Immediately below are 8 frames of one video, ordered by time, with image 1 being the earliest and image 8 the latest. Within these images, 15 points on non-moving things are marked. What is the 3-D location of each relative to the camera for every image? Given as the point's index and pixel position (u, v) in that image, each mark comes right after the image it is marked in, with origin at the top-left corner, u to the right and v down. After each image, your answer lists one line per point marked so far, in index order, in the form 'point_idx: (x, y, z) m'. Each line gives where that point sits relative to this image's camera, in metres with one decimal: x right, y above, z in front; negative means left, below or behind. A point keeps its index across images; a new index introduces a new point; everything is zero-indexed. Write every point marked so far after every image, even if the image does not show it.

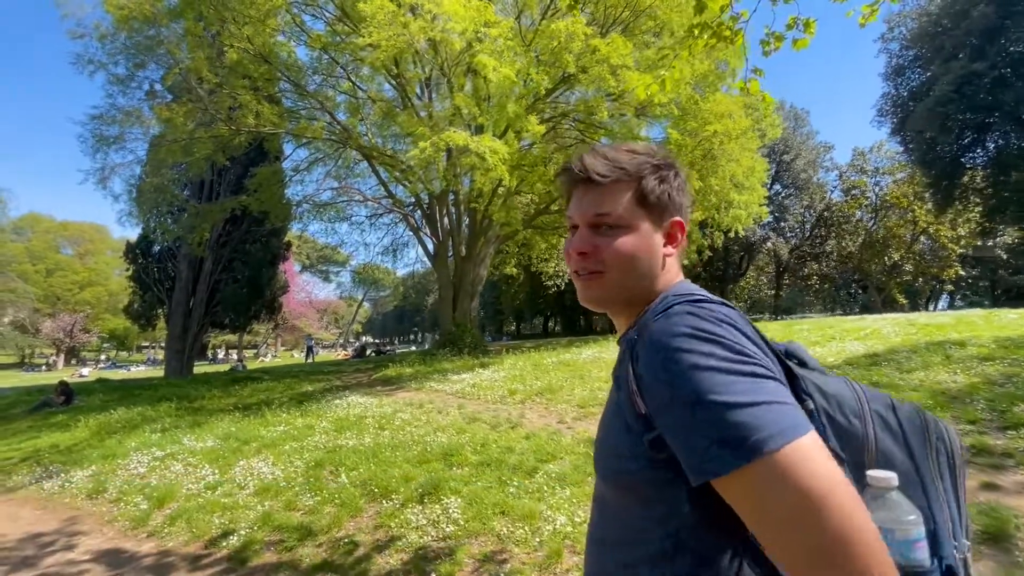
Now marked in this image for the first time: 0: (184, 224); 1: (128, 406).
0: (-11.2, +2.3, +16.6) m
1: (-10.2, -3.2, +13.0) m
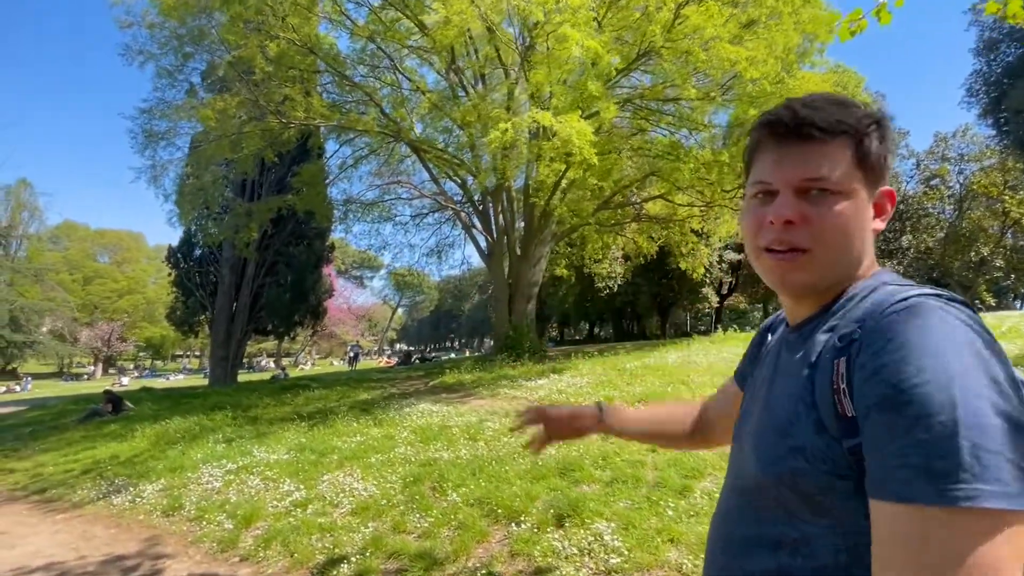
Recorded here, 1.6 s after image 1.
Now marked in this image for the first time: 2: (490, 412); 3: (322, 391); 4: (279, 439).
0: (-9.4, +2.1, +16.2) m
1: (-8.5, -3.3, +12.5) m
2: (-0.4, -2.4, +9.1) m
3: (-5.8, -3.3, +14.8) m
4: (-4.4, -3.0, +9.4) m
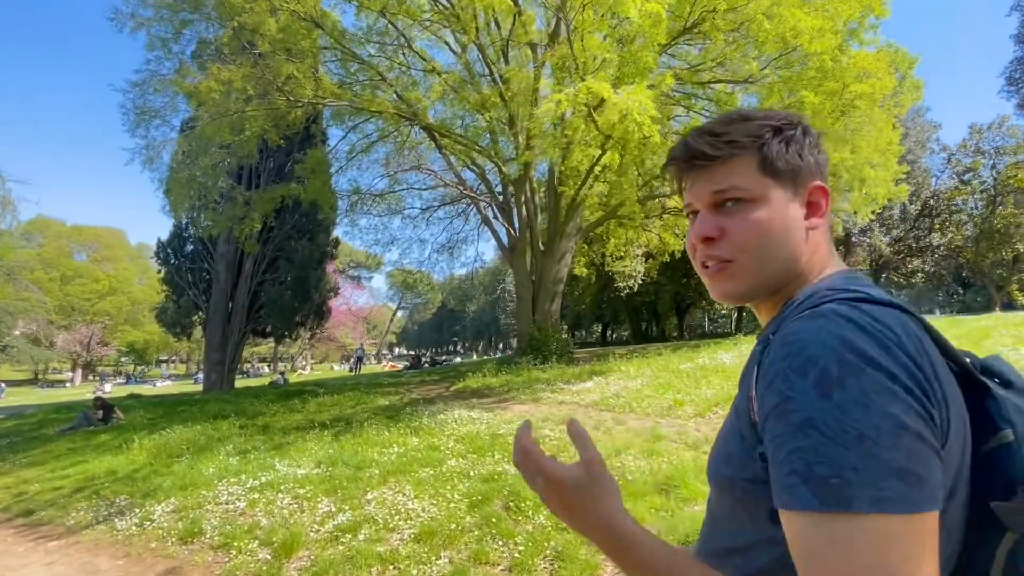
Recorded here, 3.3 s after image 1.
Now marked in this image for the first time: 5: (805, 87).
0: (-8.8, +2.2, +15.2) m
1: (-7.8, -3.3, +11.5) m
2: (+0.4, -2.3, +8.3) m
3: (-5.1, -3.2, +13.8) m
4: (-3.6, -2.9, +8.4) m
5: (+7.7, +5.3, +12.5) m
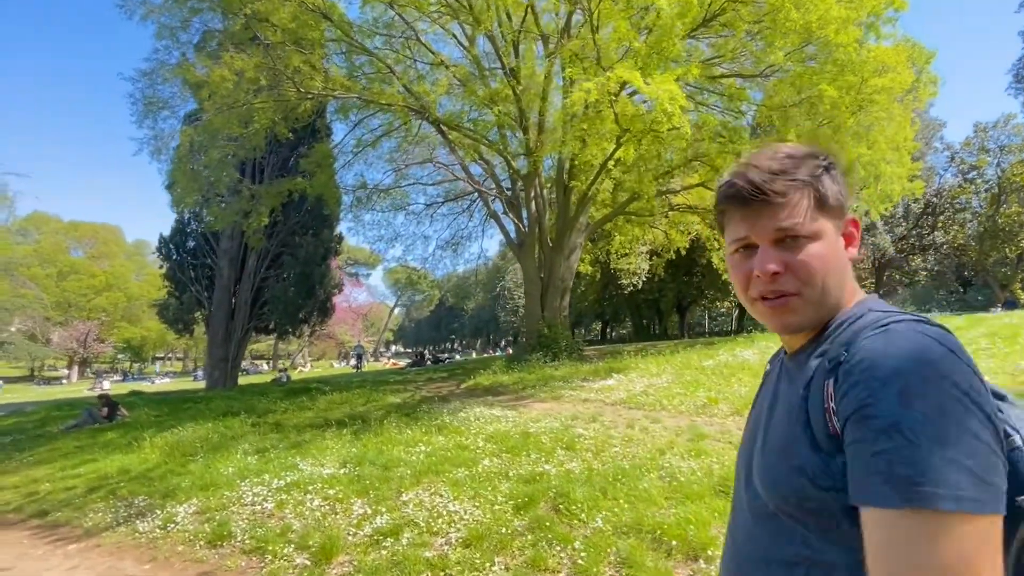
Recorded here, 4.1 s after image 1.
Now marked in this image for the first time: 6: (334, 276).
0: (-8.4, +2.3, +14.8) m
1: (-7.4, -3.1, +11.2) m
2: (+0.9, -2.2, +8.1) m
3: (-4.7, -3.1, +13.5) m
4: (-3.2, -2.8, +8.2) m
5: (+8.1, +5.3, +12.4) m
6: (-7.4, +0.5, +20.0) m
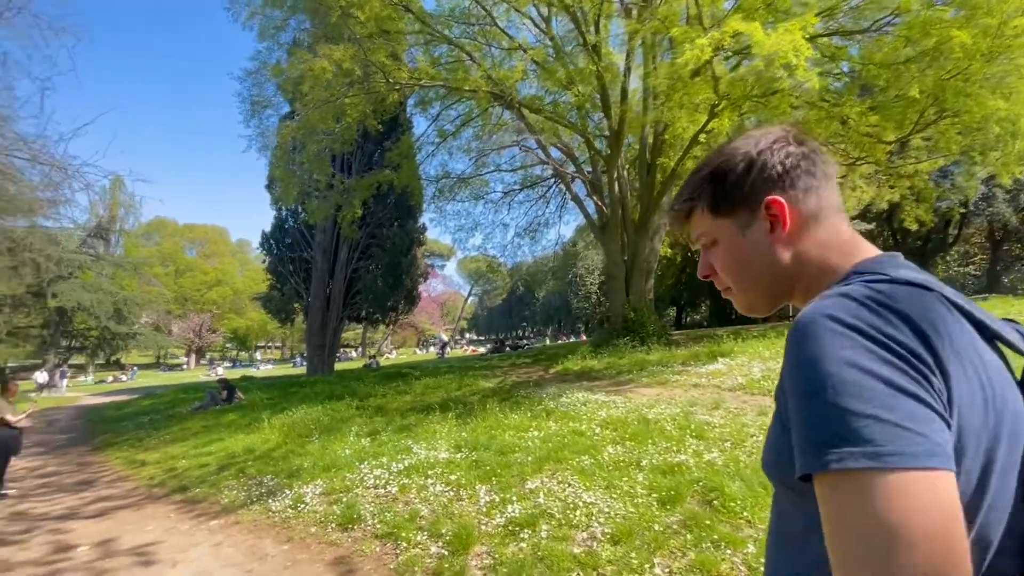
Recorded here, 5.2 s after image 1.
0: (-5.7, +2.7, +15.3) m
1: (-5.1, -2.8, +11.7) m
2: (+2.6, -1.8, +7.4) m
3: (-2.1, -2.7, +13.6) m
4: (-1.3, -2.5, +8.1) m
5: (+10.2, +6.0, +10.5) m
6: (-4.0, +1.0, +20.3) m
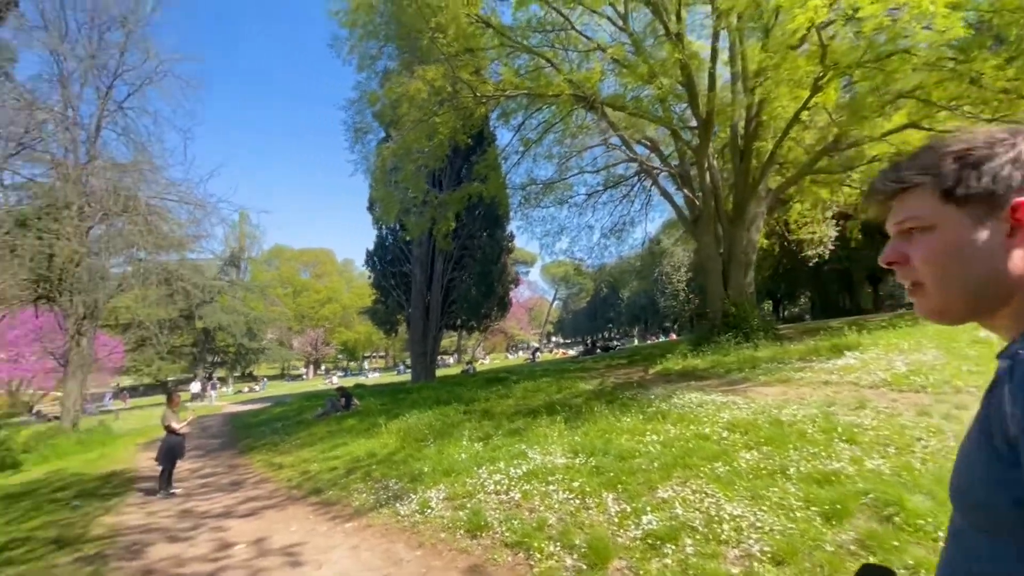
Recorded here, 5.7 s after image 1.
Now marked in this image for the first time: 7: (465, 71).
0: (-2.8, +2.4, +15.9) m
1: (-2.4, -3.1, +12.1) m
2: (+4.3, -1.6, +6.6) m
3: (+0.8, -2.8, +13.5) m
4: (+0.6, -2.5, +7.9) m
5: (+11.8, +6.7, +8.3) m
6: (-0.1, +0.8, +20.5) m
7: (-1.4, +6.2, +13.5) m
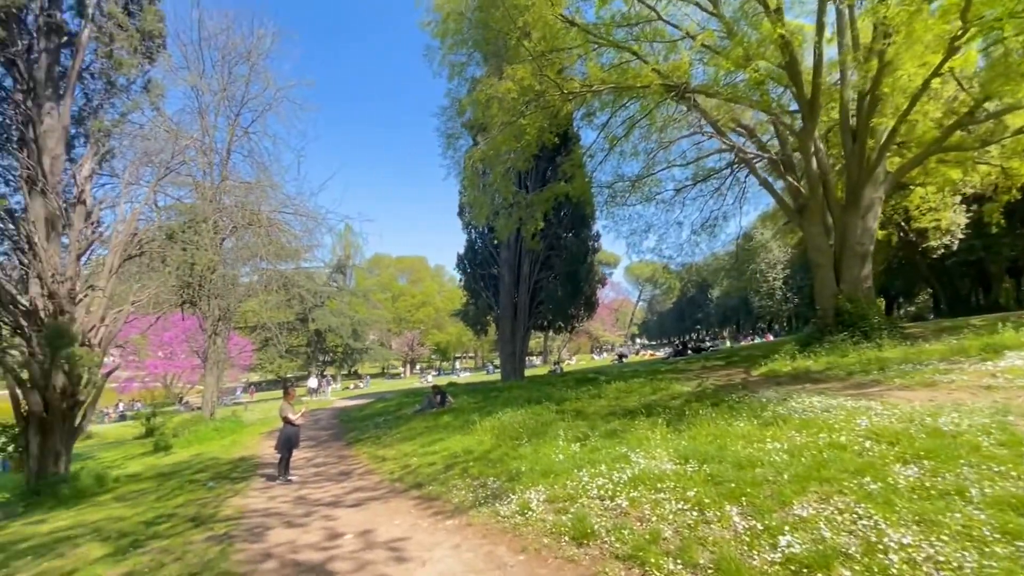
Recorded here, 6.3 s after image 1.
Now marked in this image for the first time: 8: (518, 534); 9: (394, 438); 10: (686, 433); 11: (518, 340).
0: (+0.1, +2.4, +15.8) m
1: (-0.1, -3.0, +12.0) m
2: (+5.5, -1.4, +5.4) m
3: (+3.4, -2.6, +12.8) m
4: (+2.1, -2.4, +7.4) m
5: (+13.1, +7.0, +5.8) m
6: (+3.6, +0.9, +19.8) m
7: (+1.0, +6.3, +13.2) m
8: (+0.1, -2.8, +5.5) m
9: (-3.1, -3.9, +12.4) m
10: (+3.0, -2.3, +8.2) m
11: (+0.3, -2.1, +20.0) m
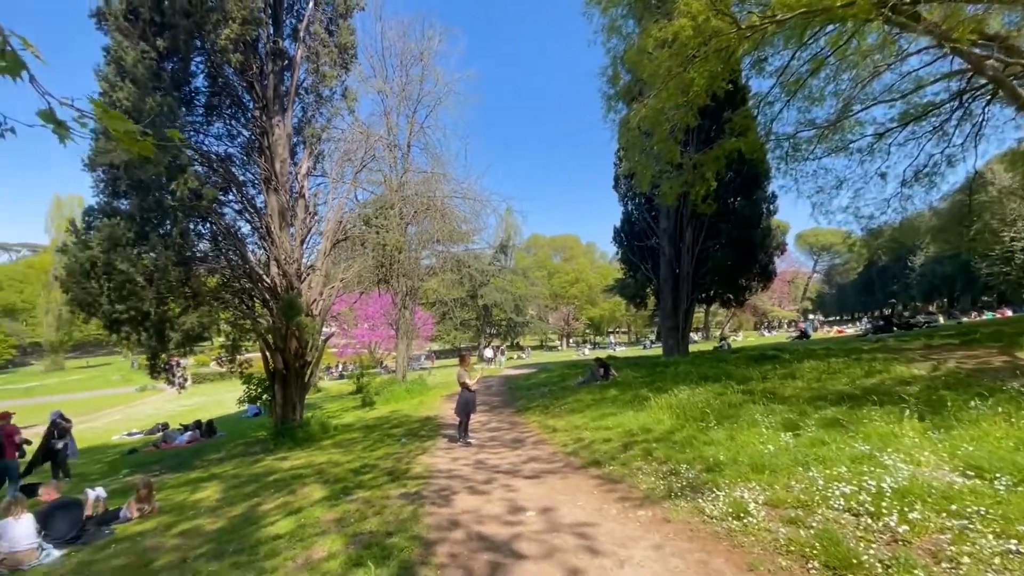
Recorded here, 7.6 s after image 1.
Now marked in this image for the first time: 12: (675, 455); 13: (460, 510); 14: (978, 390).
0: (+5.3, +3.5, +13.8) m
1: (+4.0, -2.2, +10.6) m
2: (+7.2, -0.9, +2.4) m
3: (+7.5, -1.7, +10.2) m
4: (+4.6, -1.8, +5.4) m
5: (+14.1, +7.7, 0.0) m
6: (+10.0, +2.3, +16.5) m
7: (+5.1, +7.2, +10.8) m
8: (+2.1, -2.3, +4.3) m
9: (+1.4, -3.1, +11.9) m
10: (+5.7, -1.7, +5.9) m
11: (+7.0, -0.8, +17.9) m
12: (+2.3, -2.4, +6.7) m
13: (-0.7, -3.0, +6.4) m
14: (+7.7, -1.6, +7.5) m
